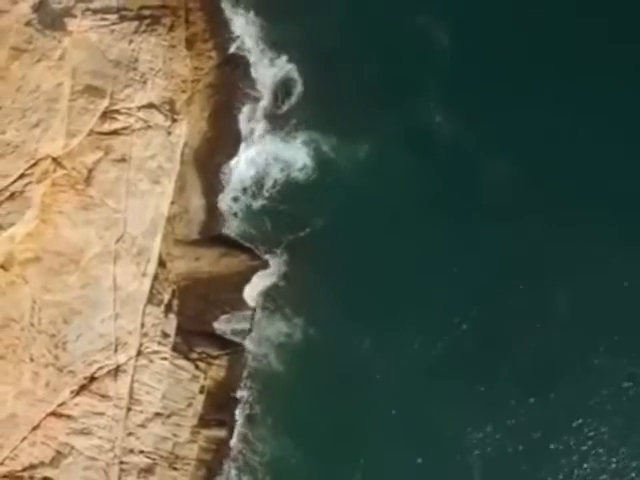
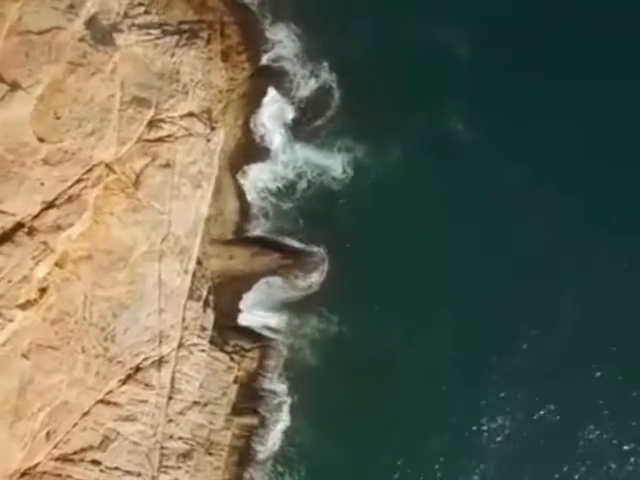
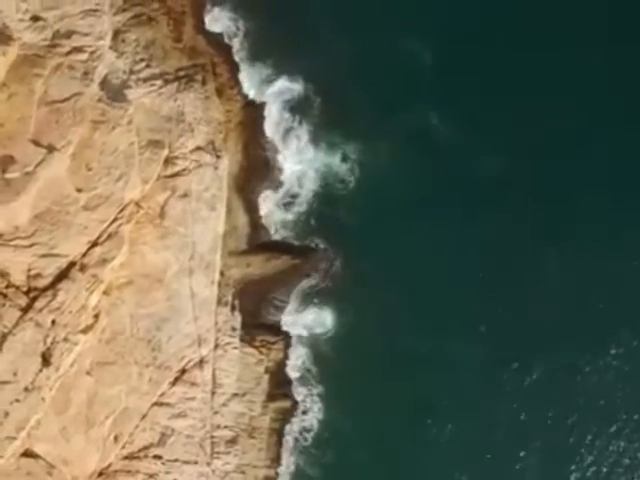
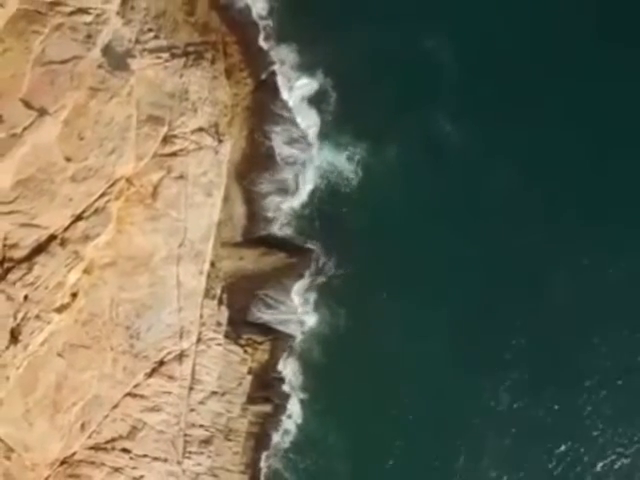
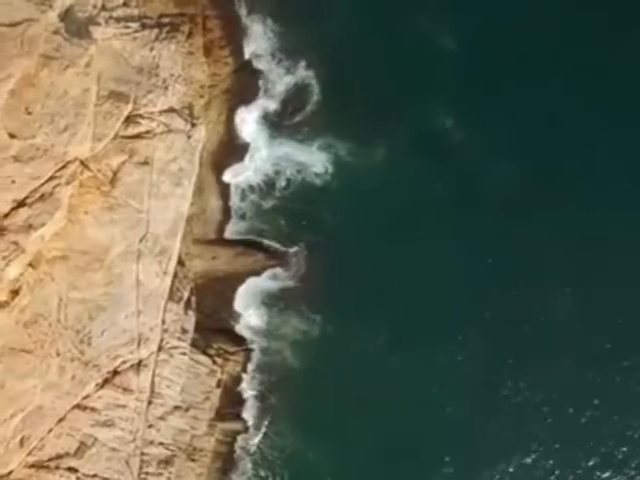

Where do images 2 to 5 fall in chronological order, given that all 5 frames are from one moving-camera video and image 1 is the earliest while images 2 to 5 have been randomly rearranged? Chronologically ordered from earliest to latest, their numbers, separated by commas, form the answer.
5, 2, 4, 3
